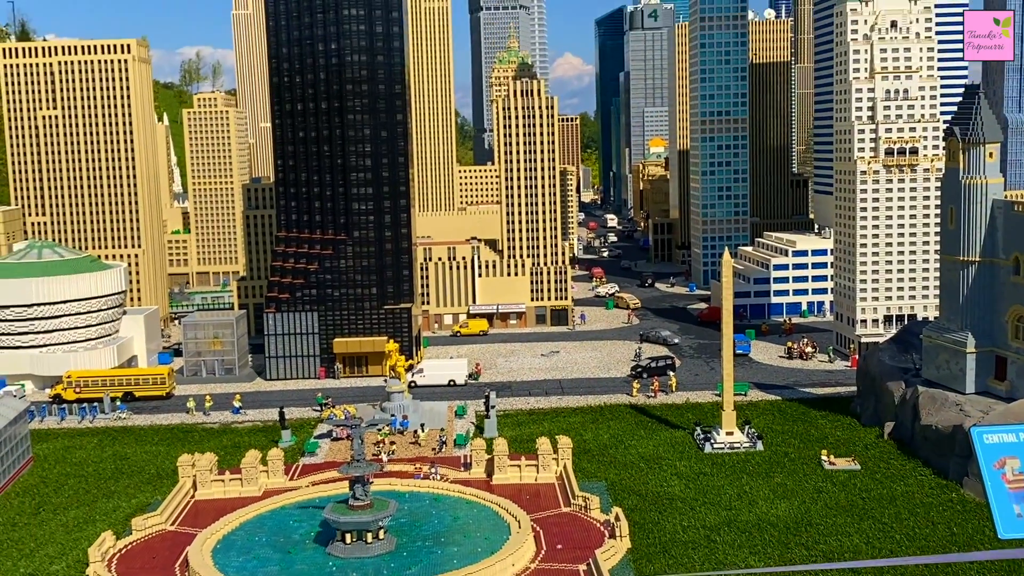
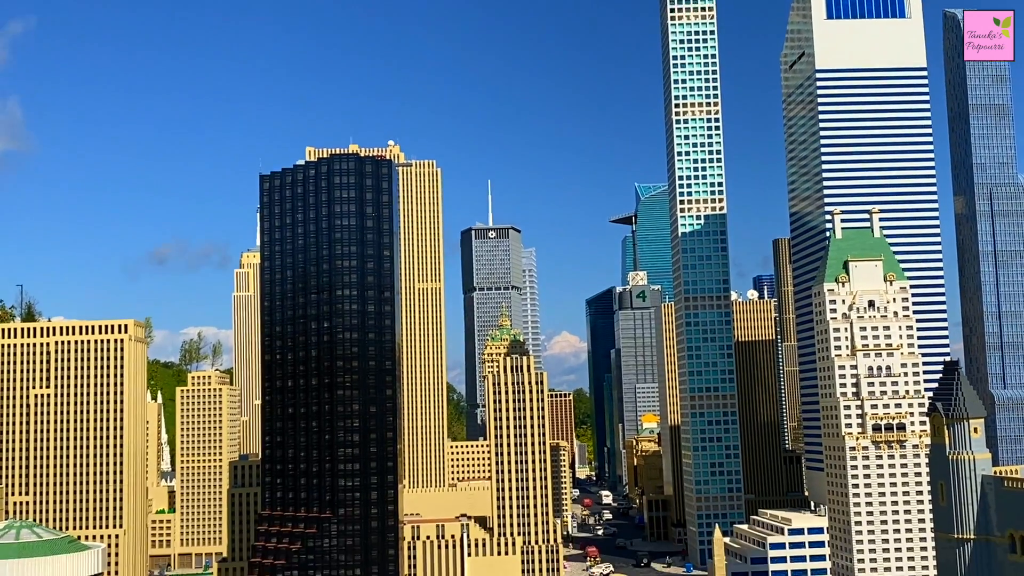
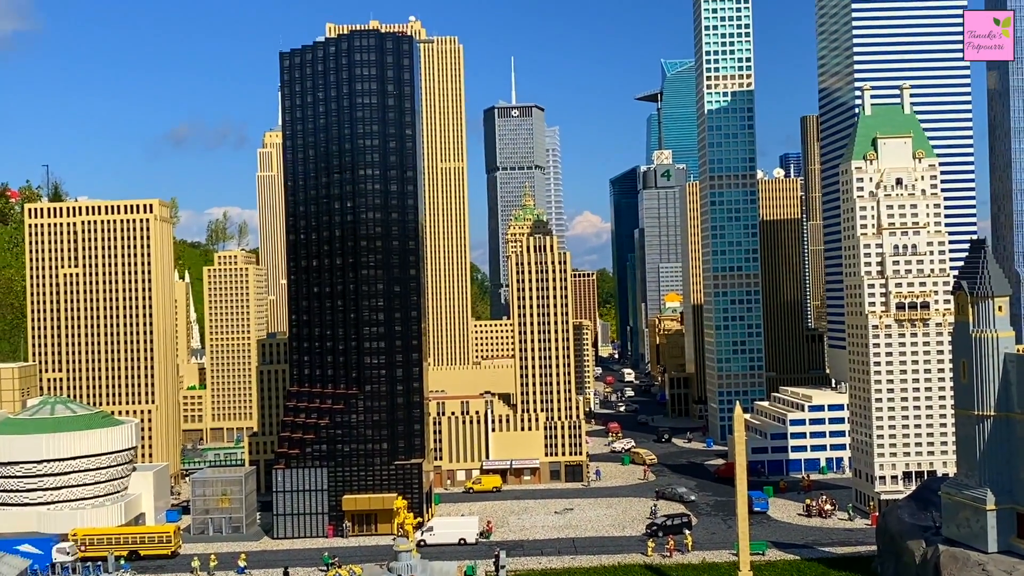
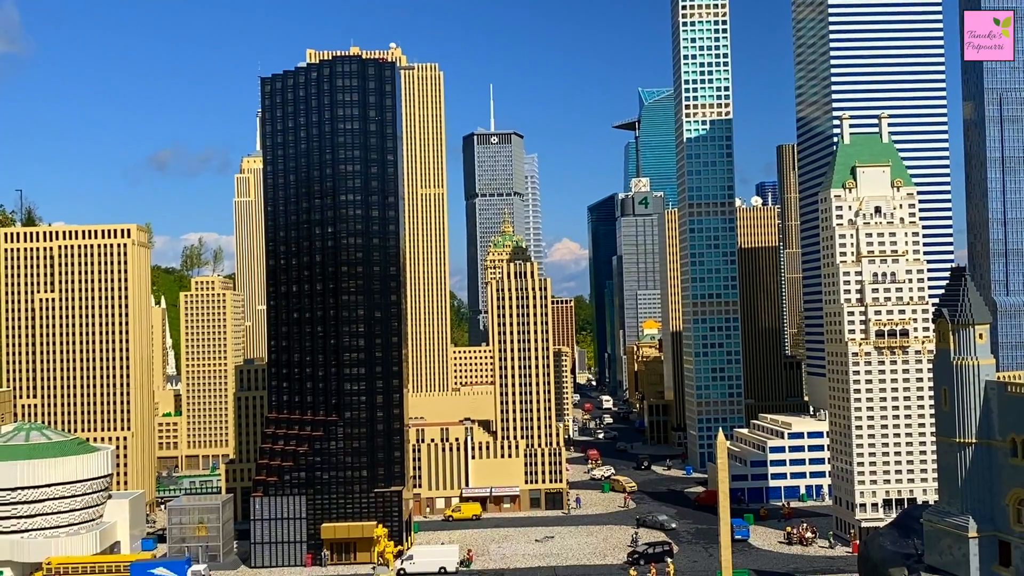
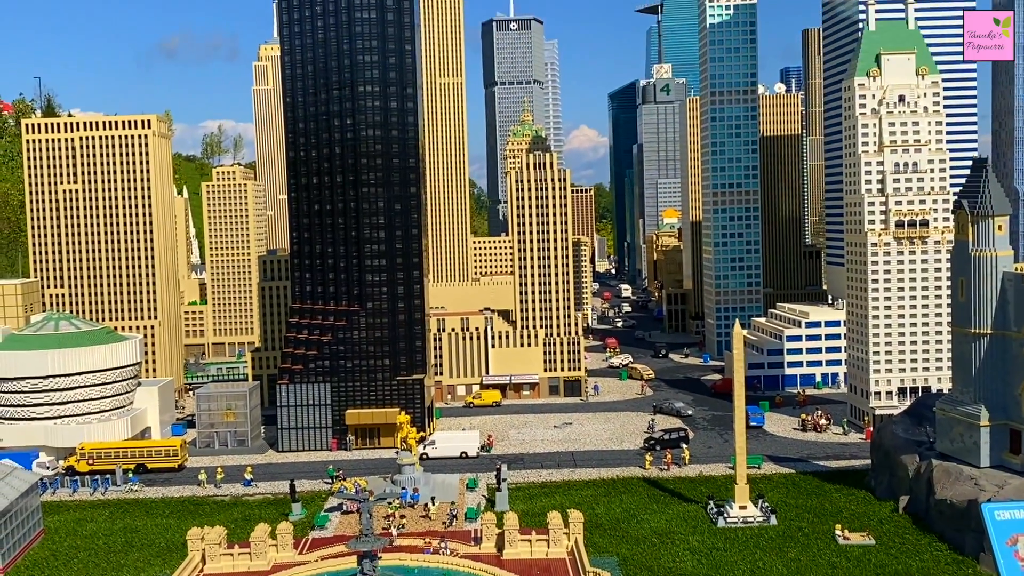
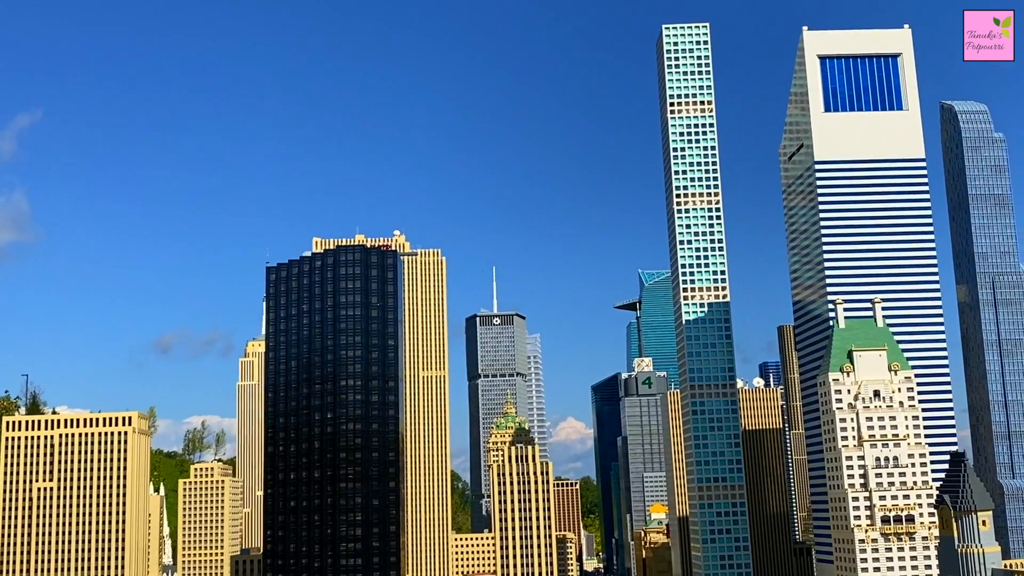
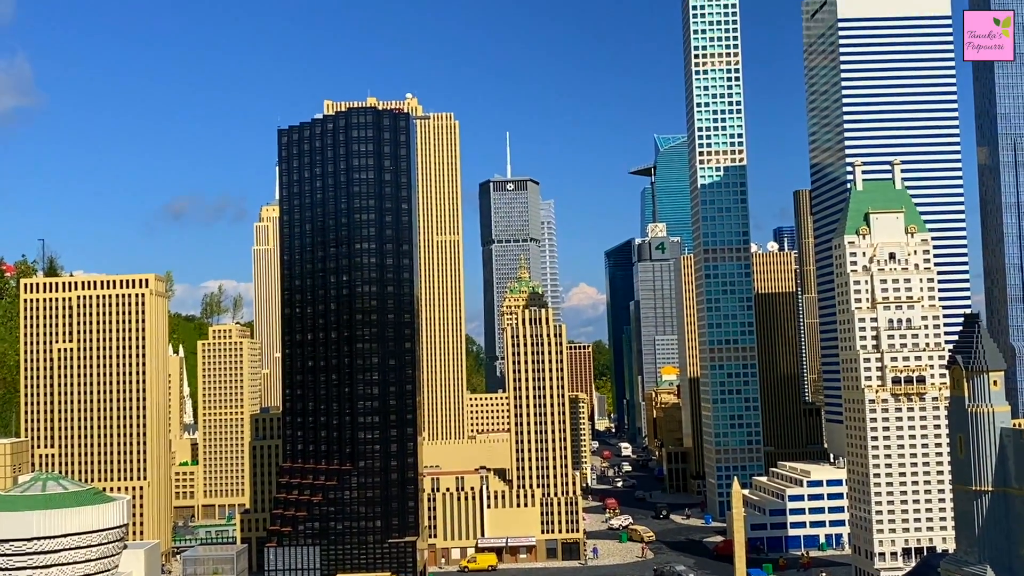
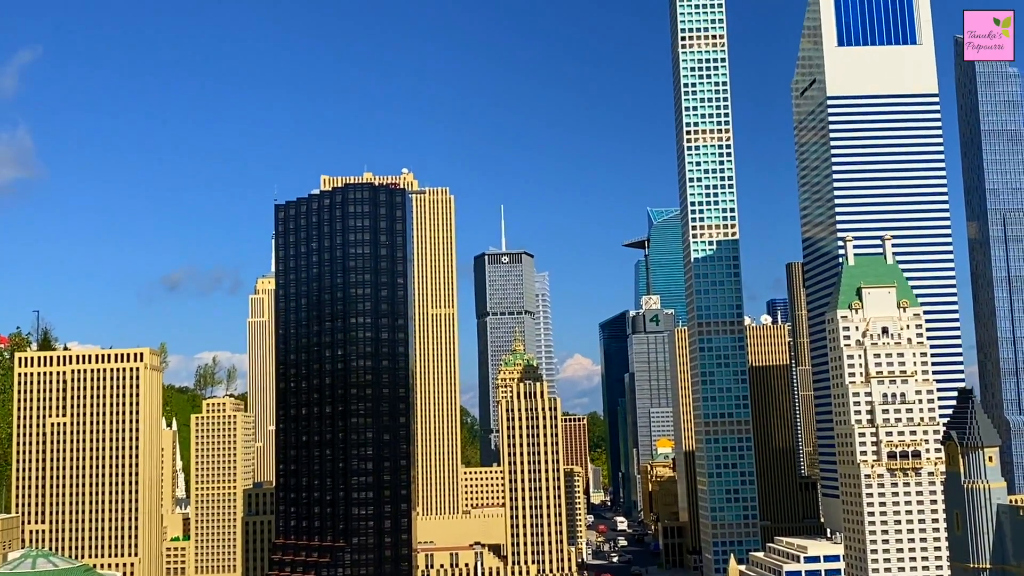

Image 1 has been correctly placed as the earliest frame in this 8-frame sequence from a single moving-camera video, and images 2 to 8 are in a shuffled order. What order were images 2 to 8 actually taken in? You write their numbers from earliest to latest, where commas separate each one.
5, 3, 7, 8, 6, 2, 4
